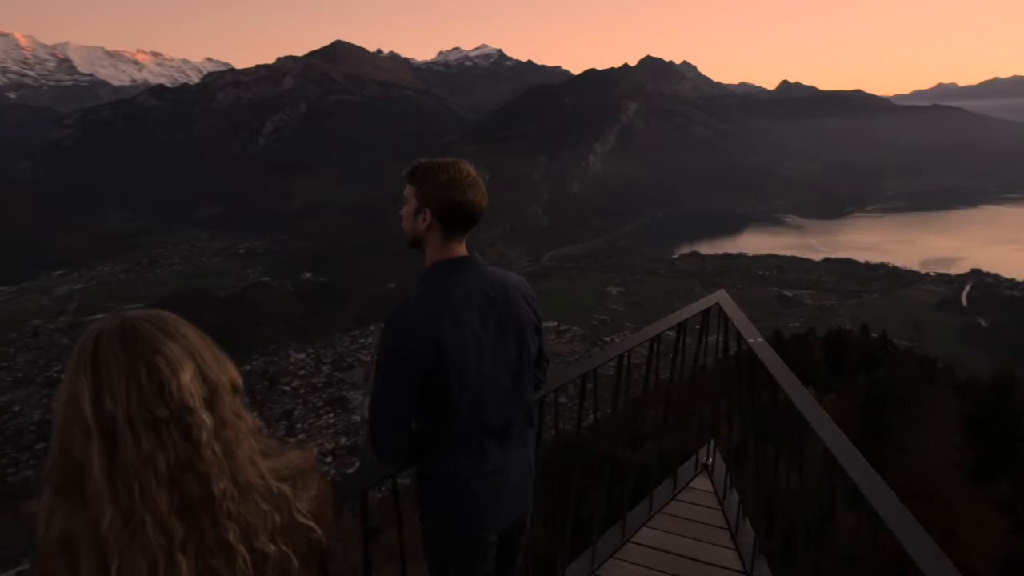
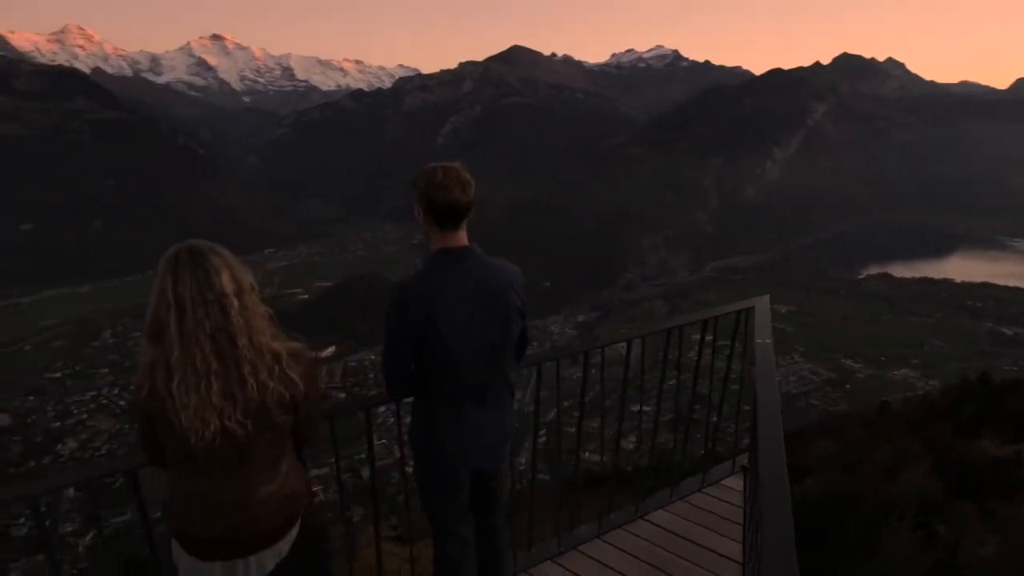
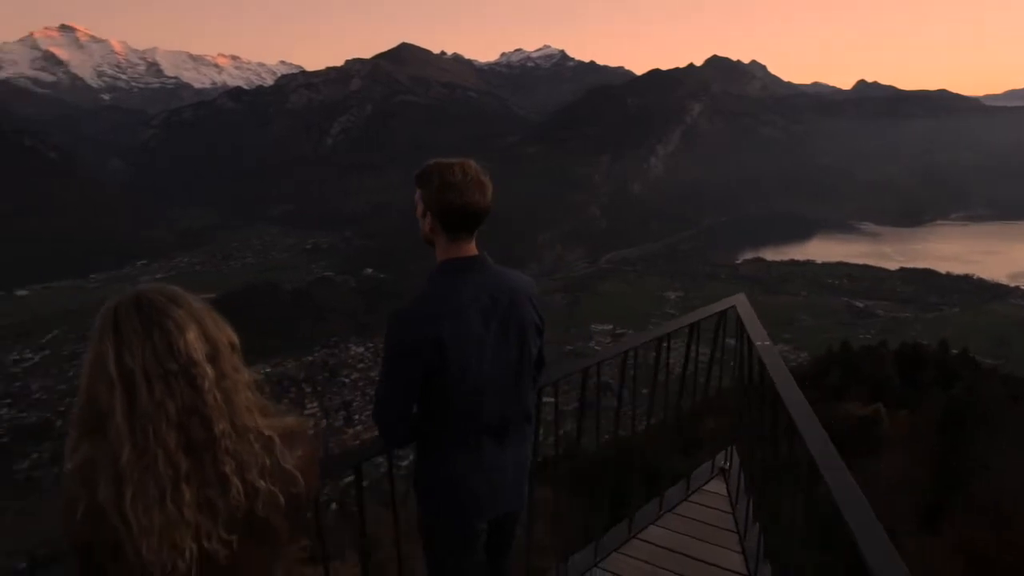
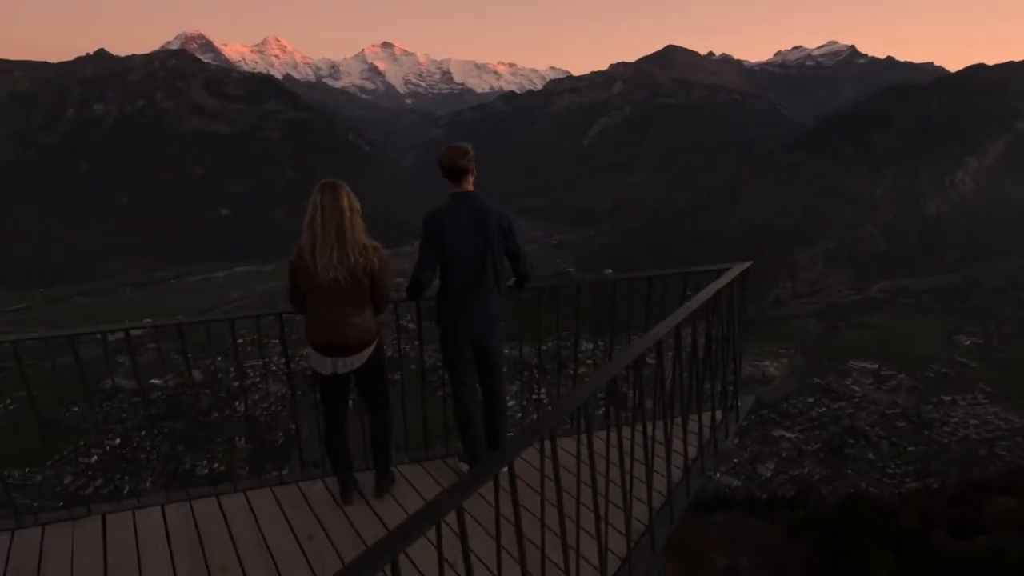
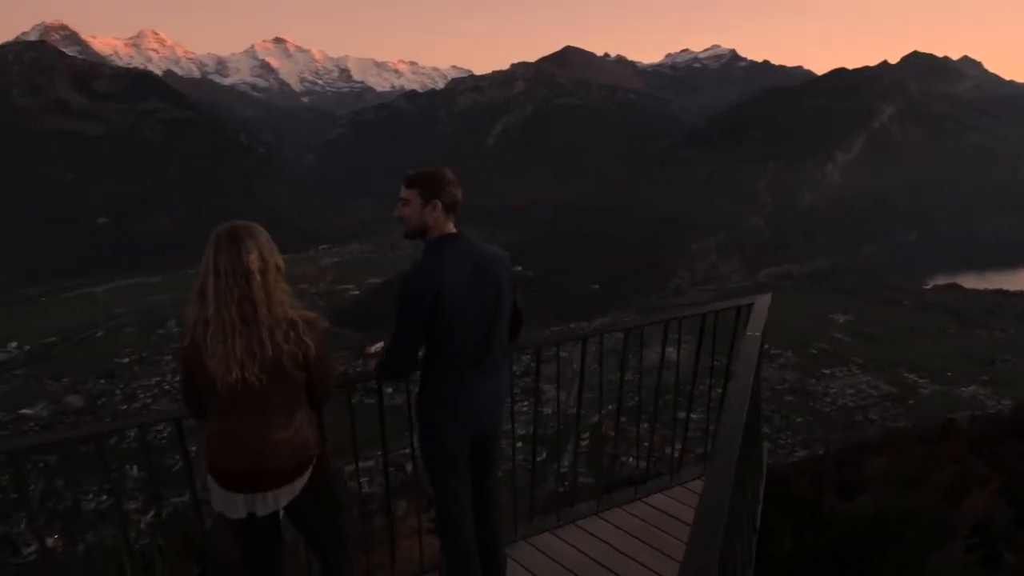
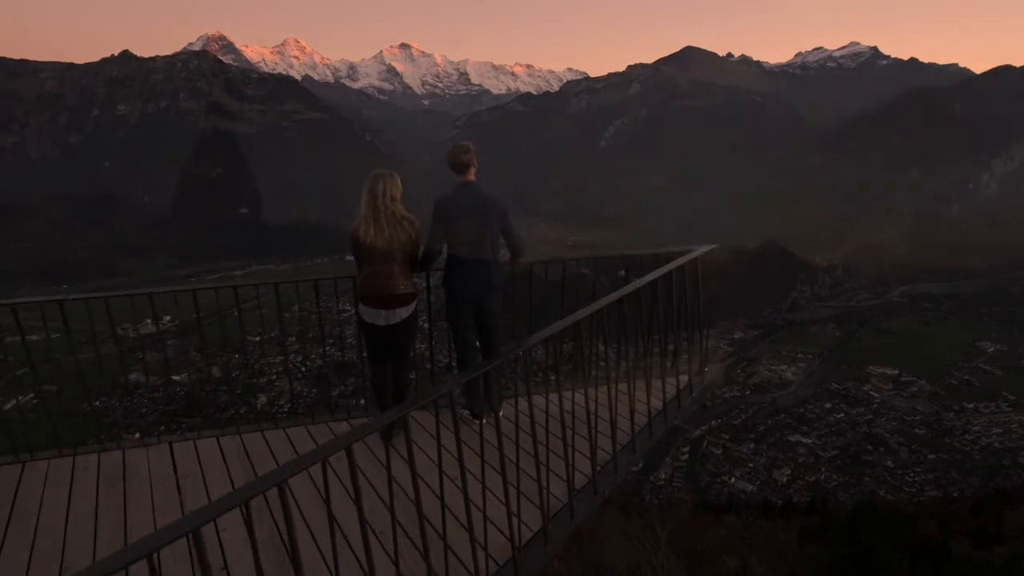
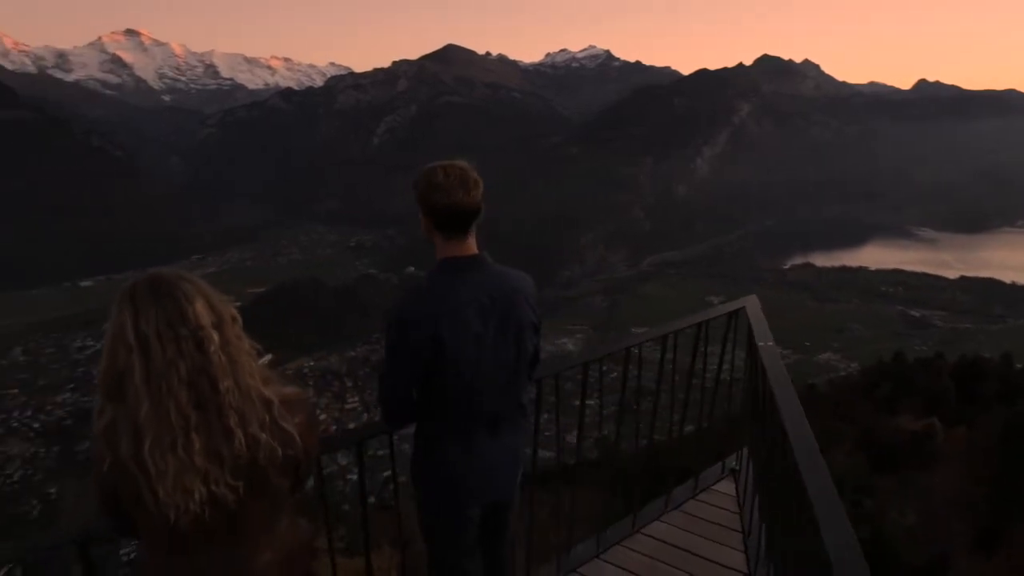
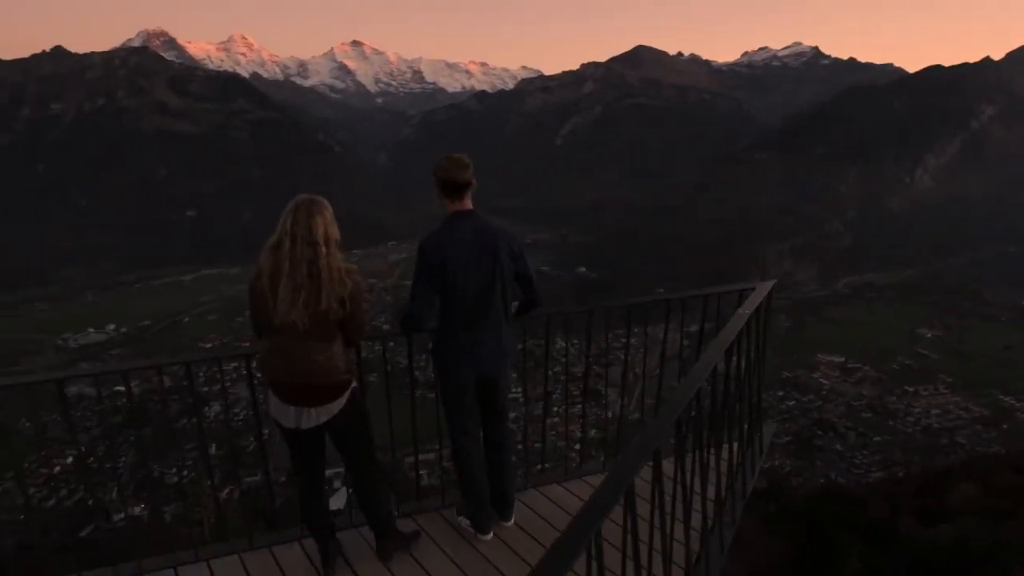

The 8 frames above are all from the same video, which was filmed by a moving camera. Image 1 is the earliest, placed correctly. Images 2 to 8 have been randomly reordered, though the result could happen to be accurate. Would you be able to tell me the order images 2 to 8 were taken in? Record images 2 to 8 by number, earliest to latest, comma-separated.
3, 7, 2, 5, 8, 4, 6
